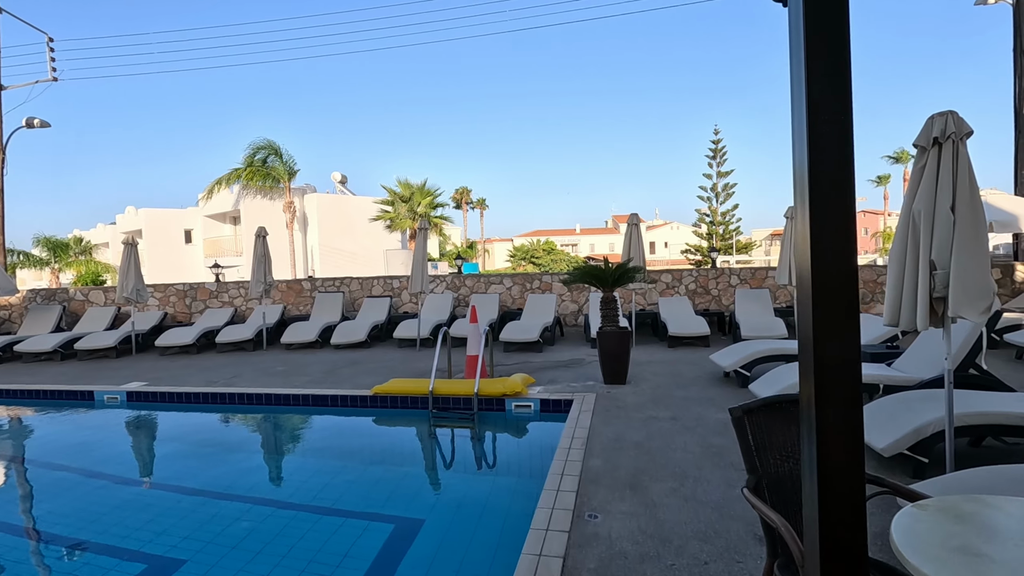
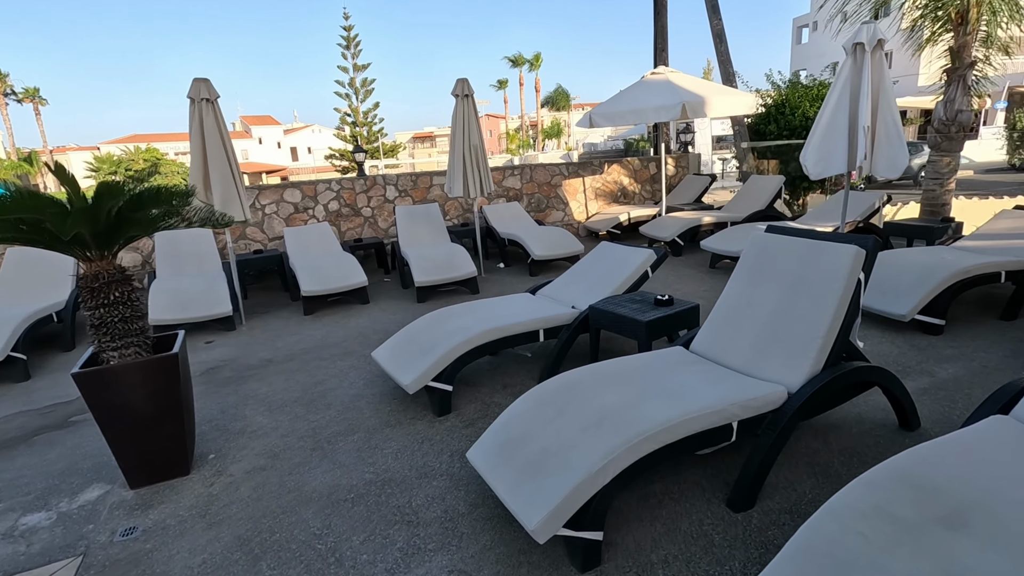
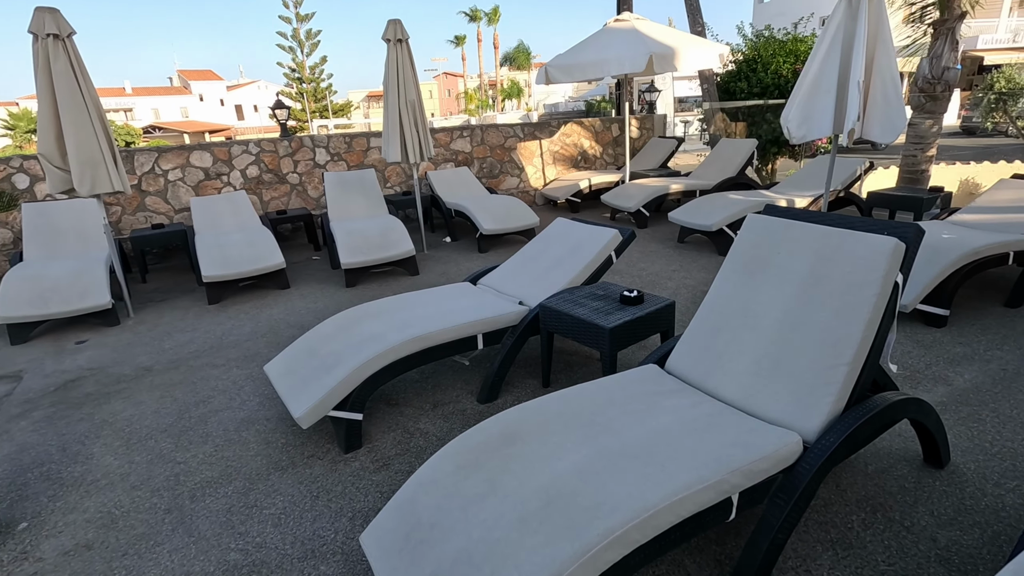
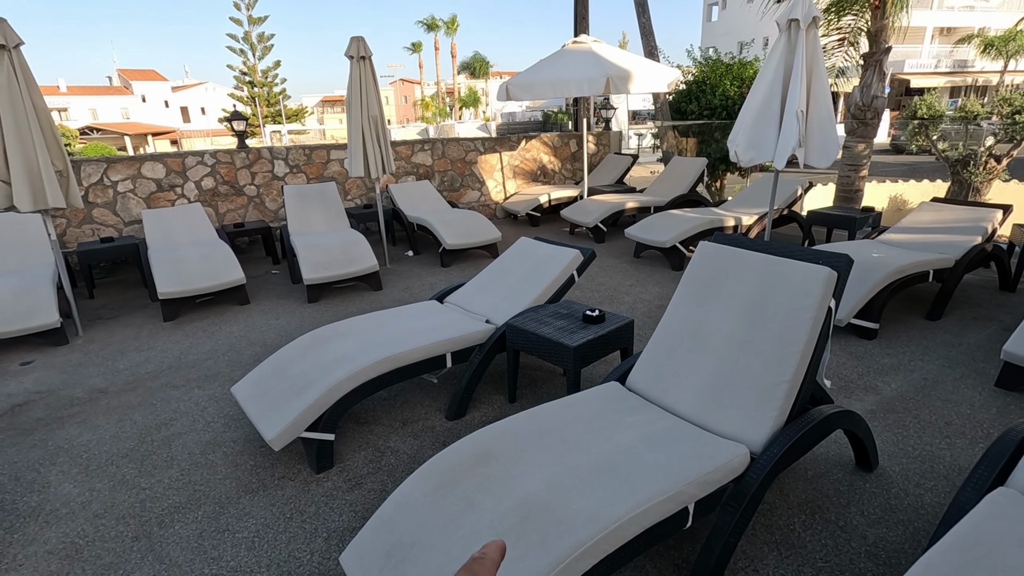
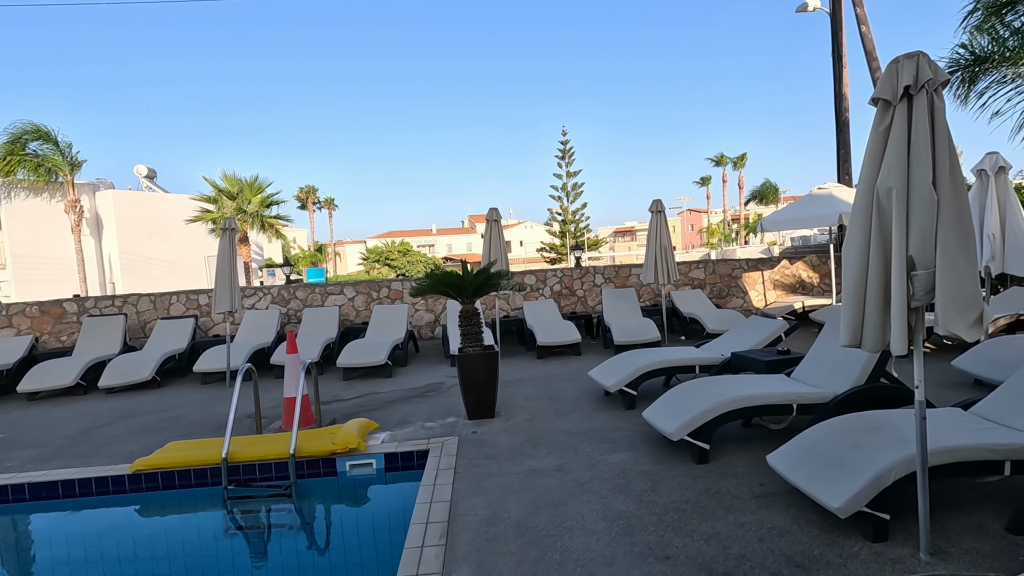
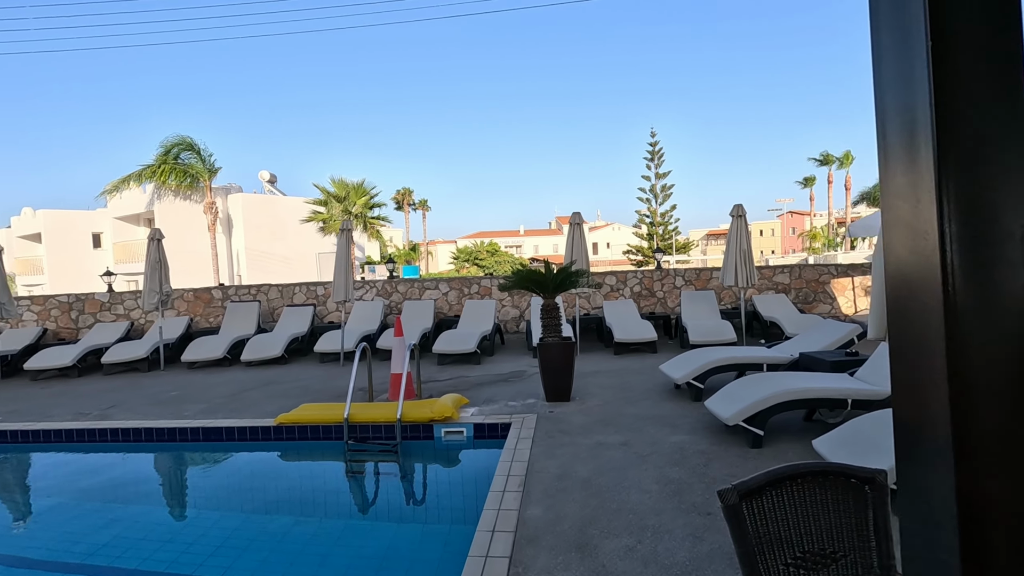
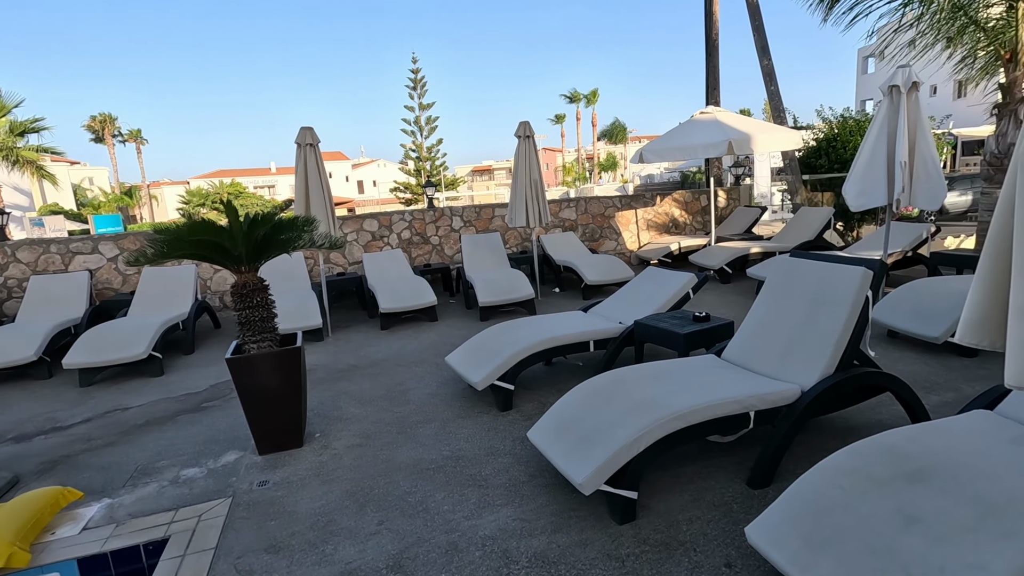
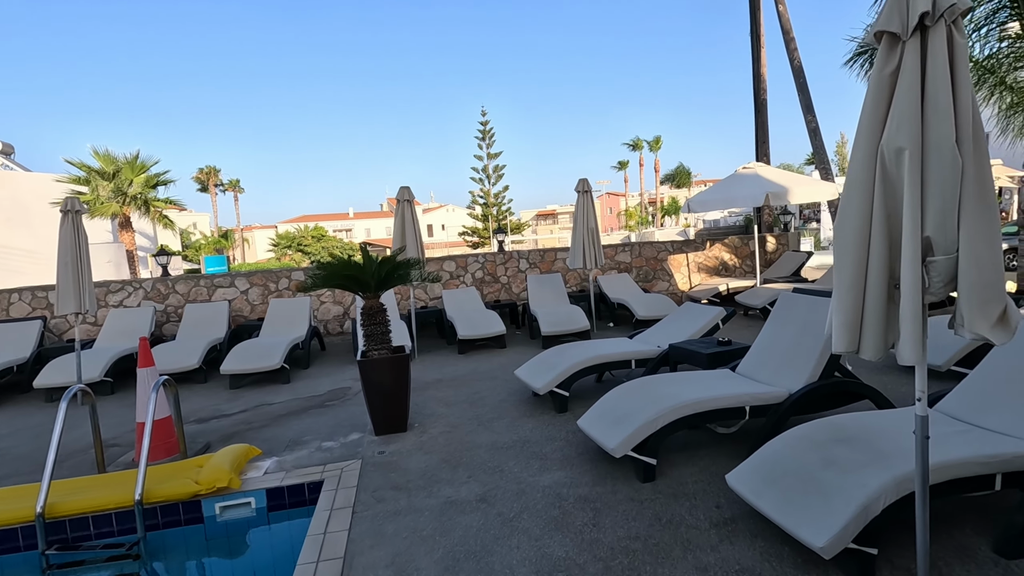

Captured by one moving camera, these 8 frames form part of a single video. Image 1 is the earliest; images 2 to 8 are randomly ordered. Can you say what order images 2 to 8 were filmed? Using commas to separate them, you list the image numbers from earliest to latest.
6, 5, 8, 7, 2, 3, 4
